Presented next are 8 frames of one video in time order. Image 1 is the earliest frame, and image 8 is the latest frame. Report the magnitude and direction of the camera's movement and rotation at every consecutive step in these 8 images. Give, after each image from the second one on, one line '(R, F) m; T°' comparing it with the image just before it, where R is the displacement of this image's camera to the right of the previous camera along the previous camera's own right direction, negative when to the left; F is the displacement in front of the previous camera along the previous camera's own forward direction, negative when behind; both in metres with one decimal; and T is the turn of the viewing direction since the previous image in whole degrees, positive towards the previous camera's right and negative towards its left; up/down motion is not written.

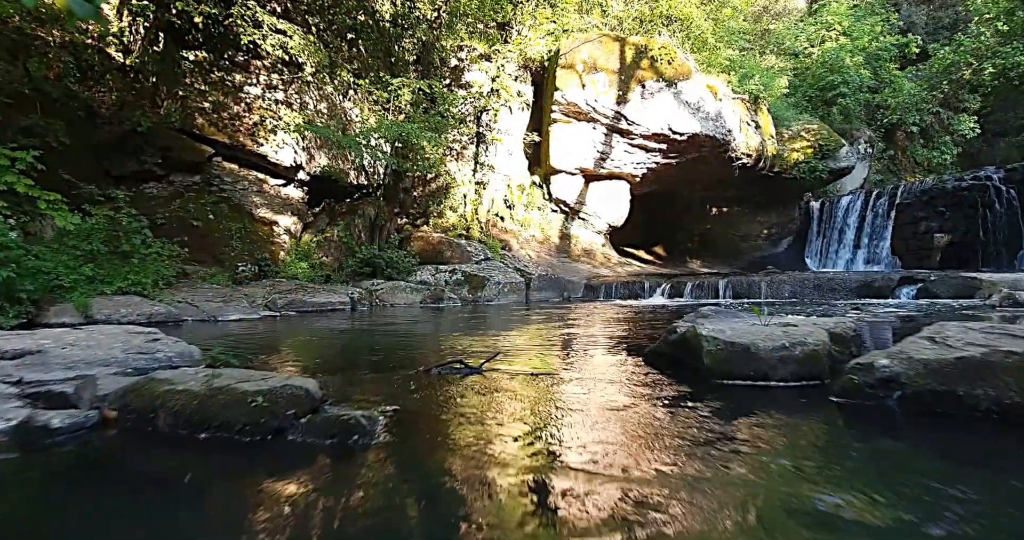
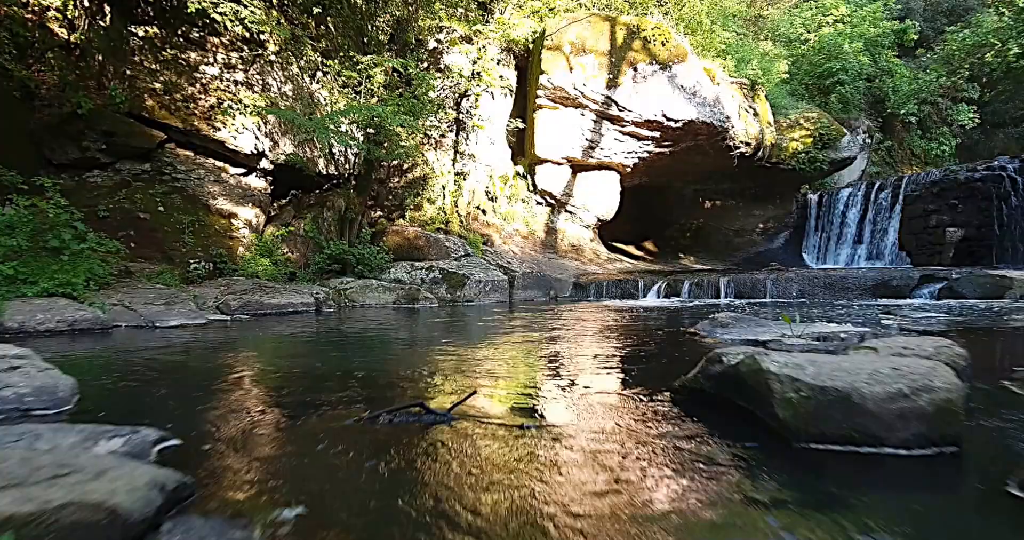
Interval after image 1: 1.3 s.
(0.0, +1.0) m; +2°
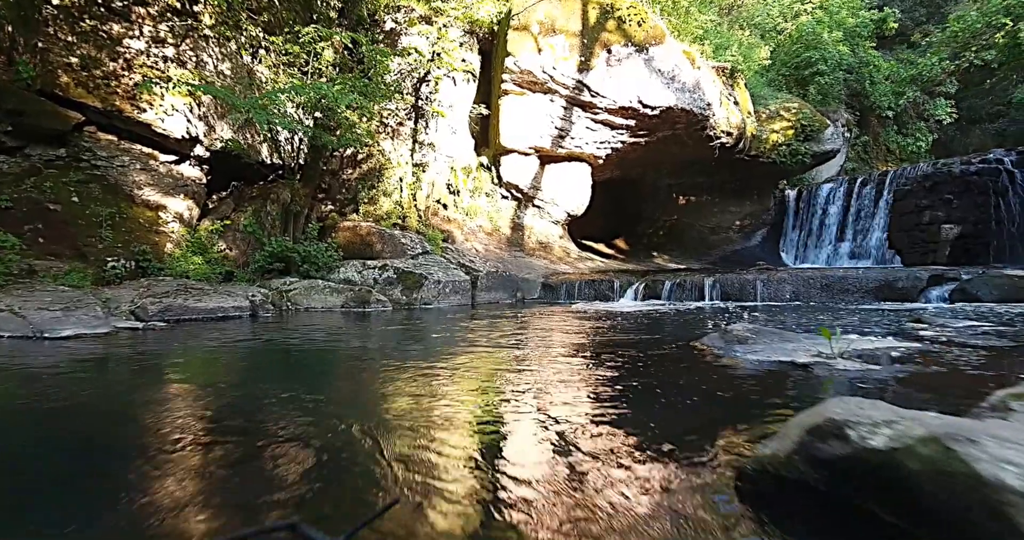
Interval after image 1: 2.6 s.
(0.0, +1.1) m; +3°
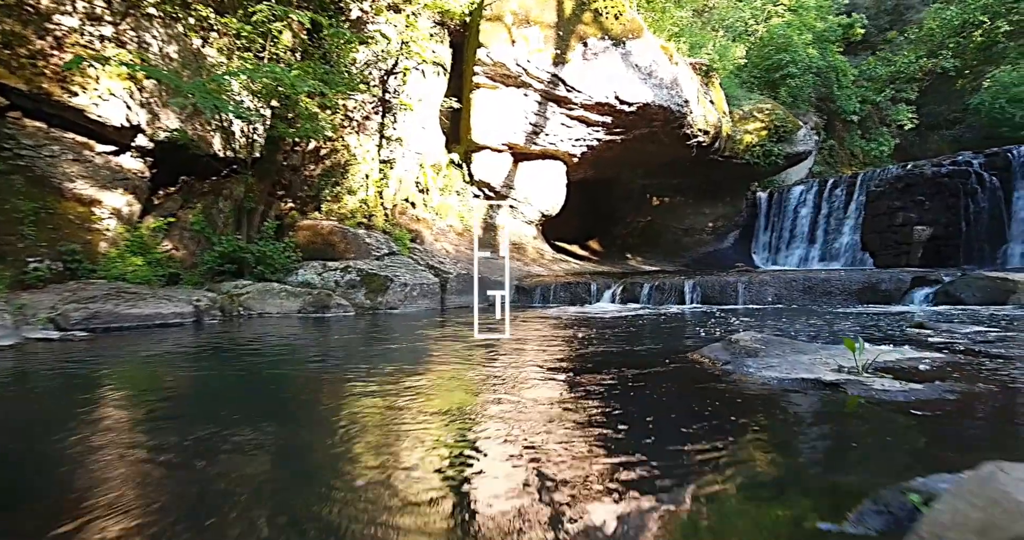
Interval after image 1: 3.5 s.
(0.0, +0.5) m; +3°
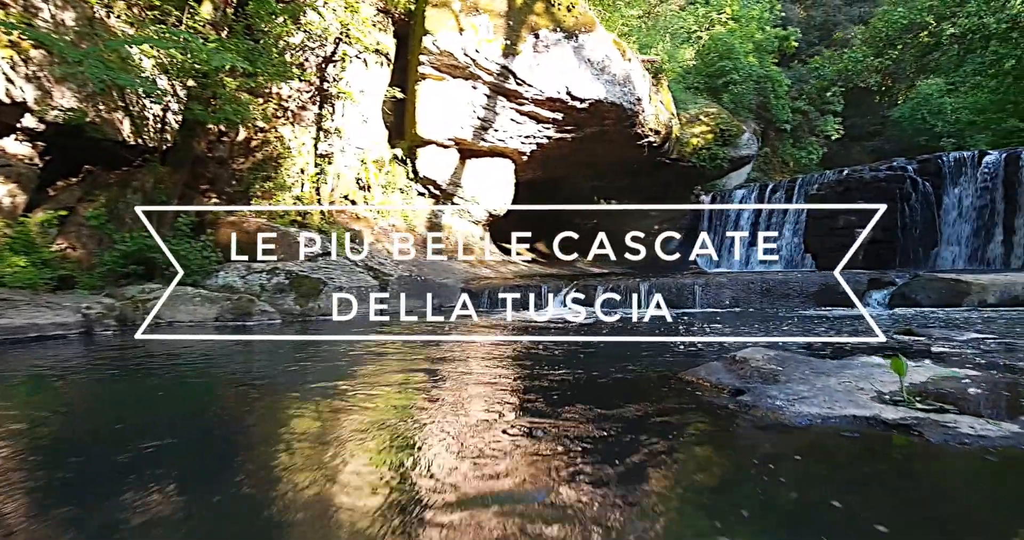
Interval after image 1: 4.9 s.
(-0.1, +0.6) m; +5°
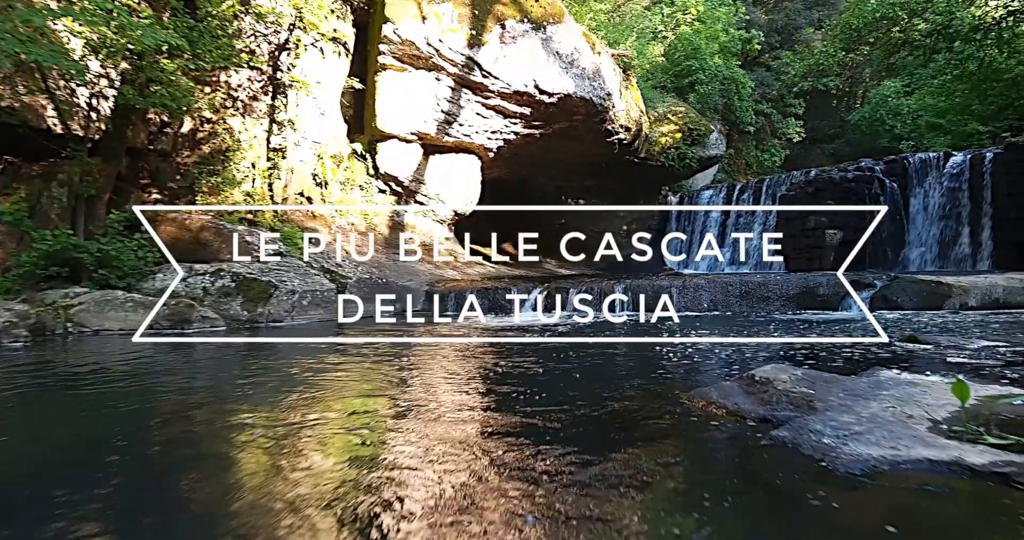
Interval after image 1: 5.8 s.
(0.0, +0.5) m; +3°
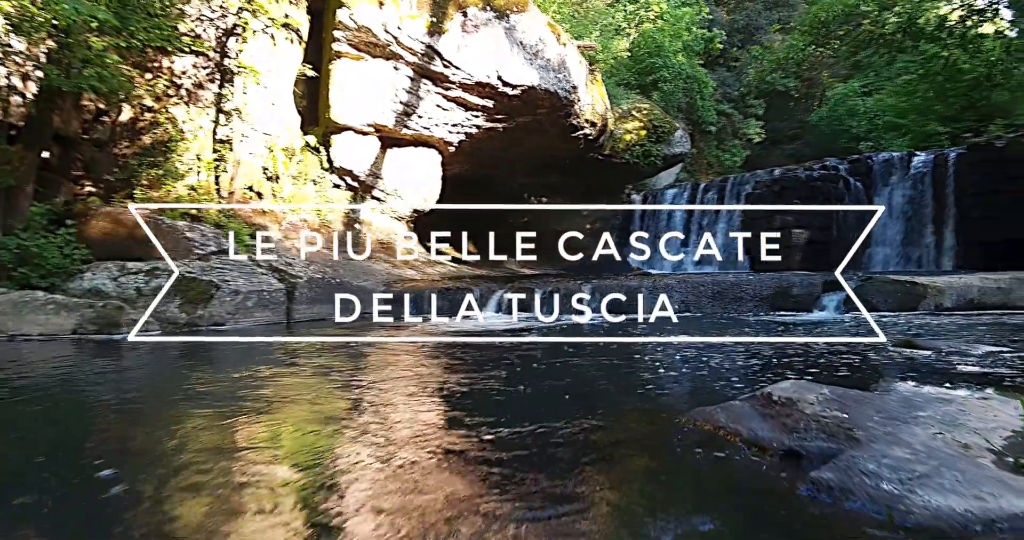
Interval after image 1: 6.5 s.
(0.0, +0.4) m; +3°
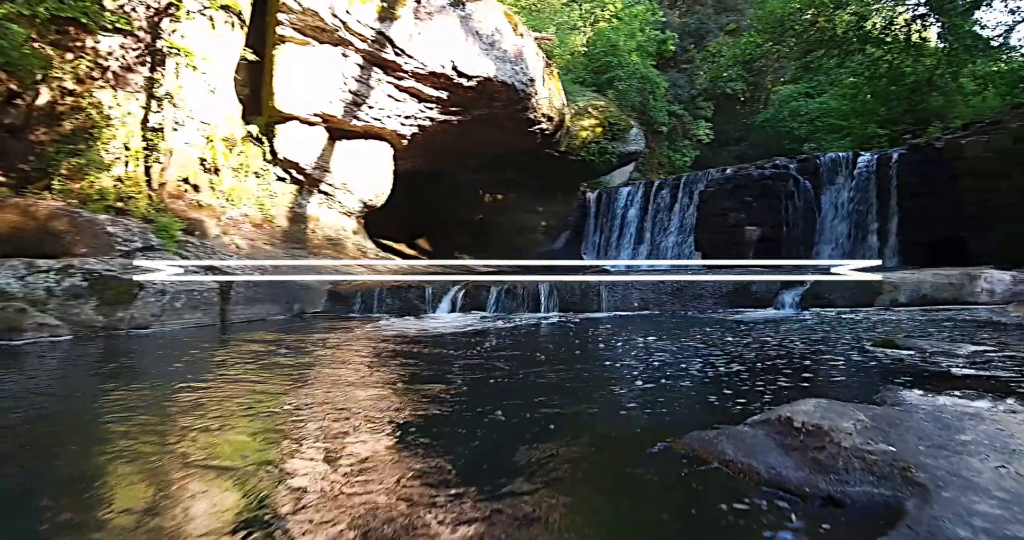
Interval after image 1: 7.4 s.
(0.0, +0.4) m; +4°
